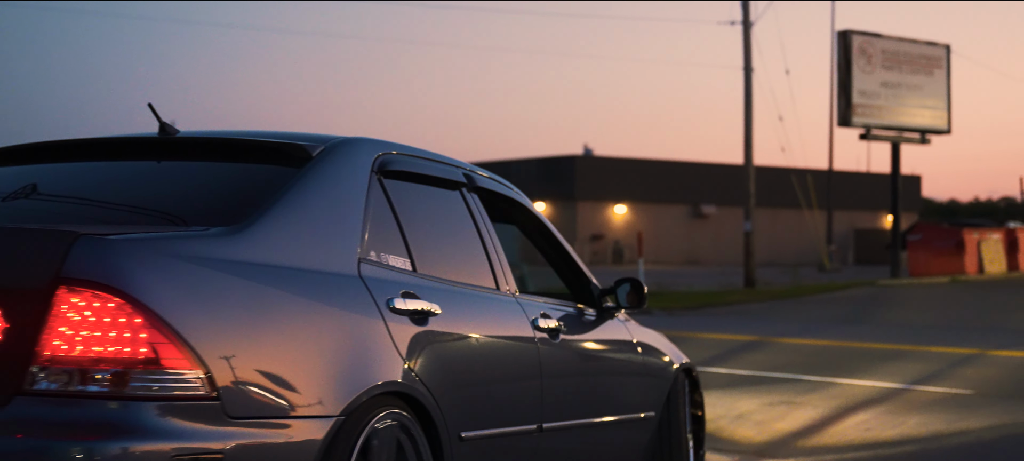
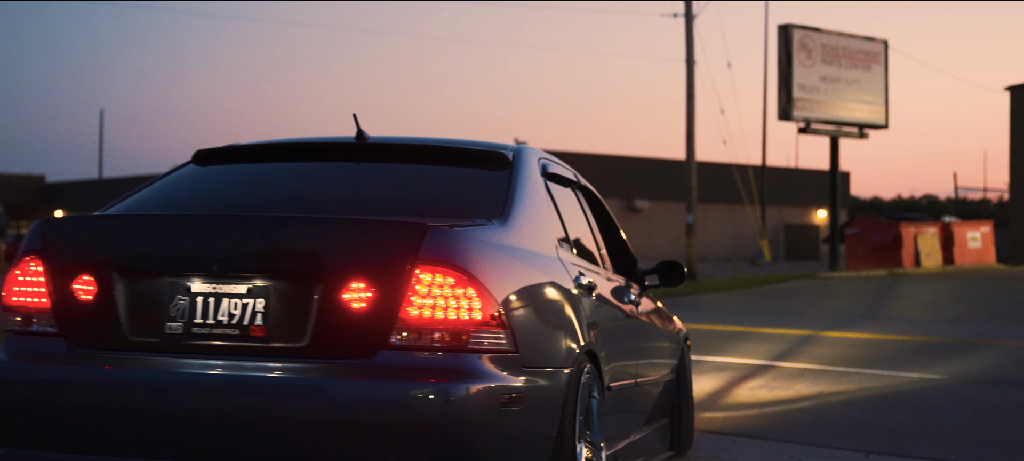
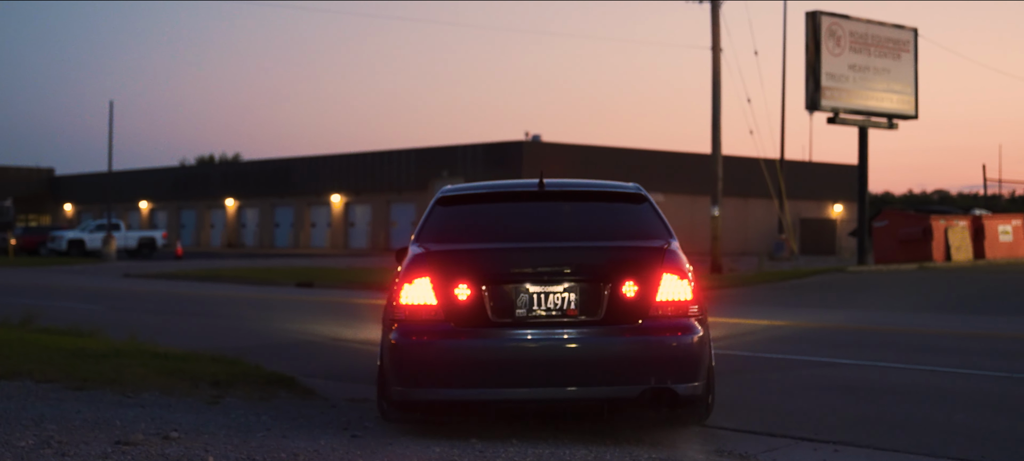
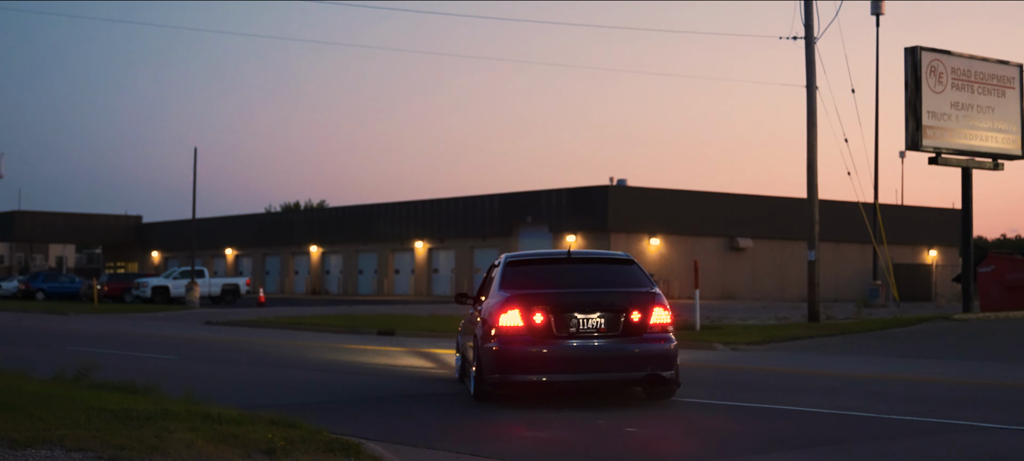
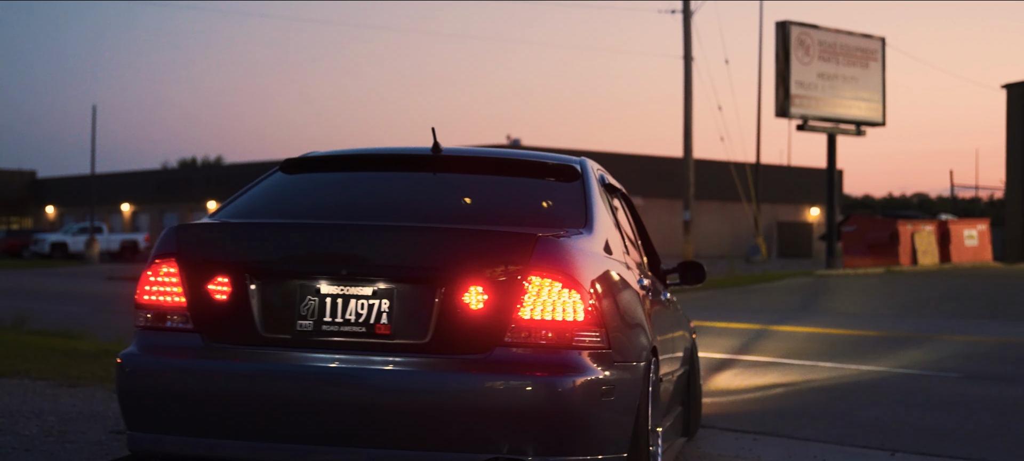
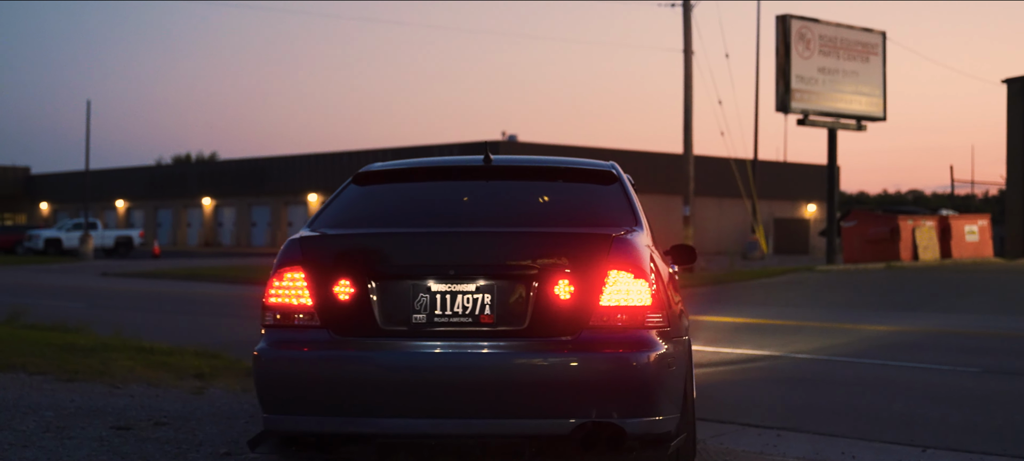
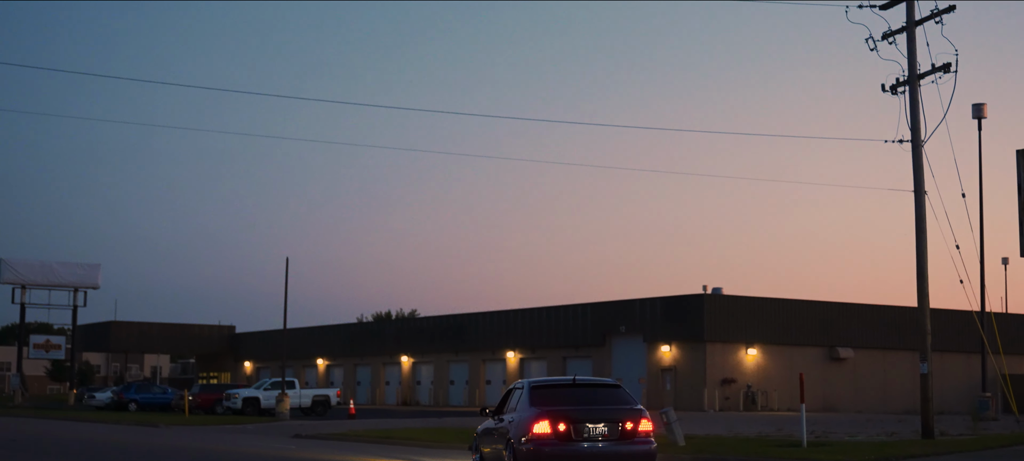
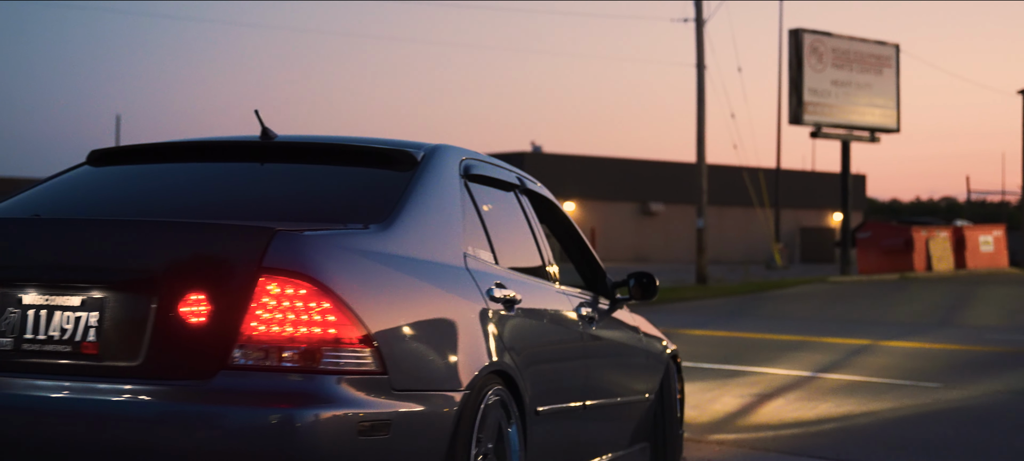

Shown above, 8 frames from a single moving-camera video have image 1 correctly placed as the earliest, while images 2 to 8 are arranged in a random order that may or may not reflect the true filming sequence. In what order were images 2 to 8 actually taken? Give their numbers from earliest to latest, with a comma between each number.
8, 2, 5, 6, 3, 4, 7
